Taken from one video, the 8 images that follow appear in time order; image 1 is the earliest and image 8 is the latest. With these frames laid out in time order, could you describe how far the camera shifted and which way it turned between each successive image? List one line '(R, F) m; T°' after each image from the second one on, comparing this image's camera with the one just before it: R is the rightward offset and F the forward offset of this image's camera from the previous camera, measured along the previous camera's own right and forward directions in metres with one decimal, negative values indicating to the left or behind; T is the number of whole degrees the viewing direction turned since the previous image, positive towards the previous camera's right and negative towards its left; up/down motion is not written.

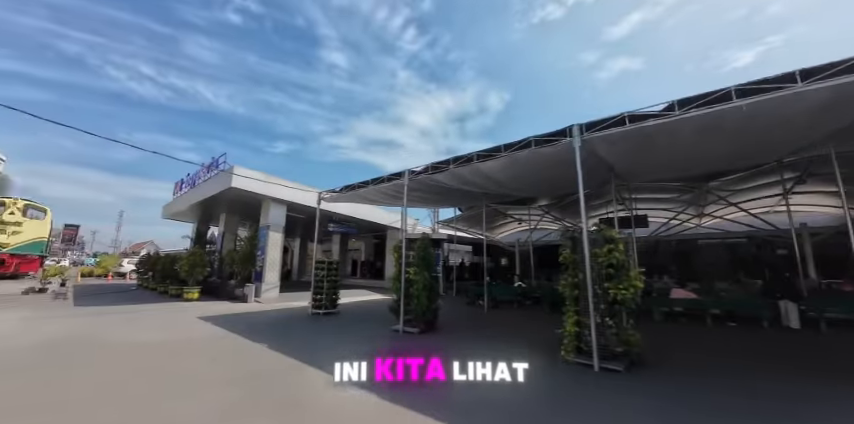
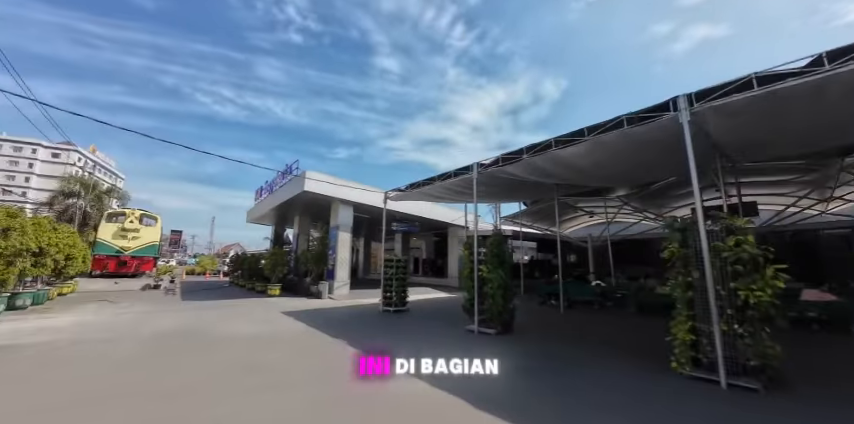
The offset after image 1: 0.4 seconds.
(-0.4, +0.2) m; -10°
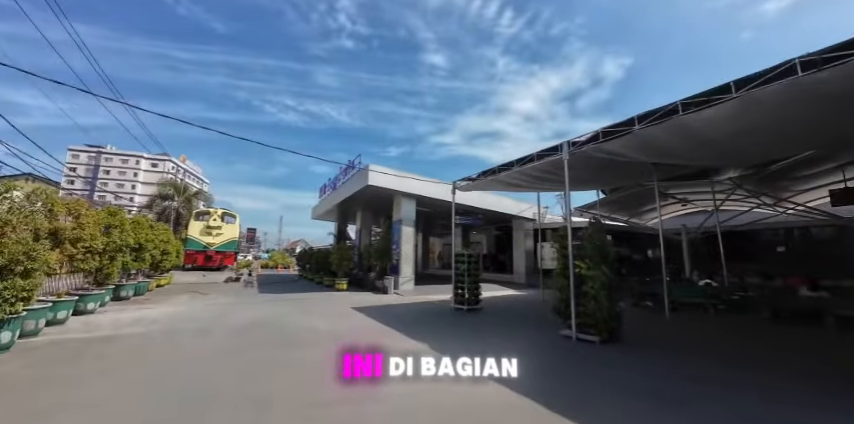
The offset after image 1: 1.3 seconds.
(-0.6, +0.6) m; -9°
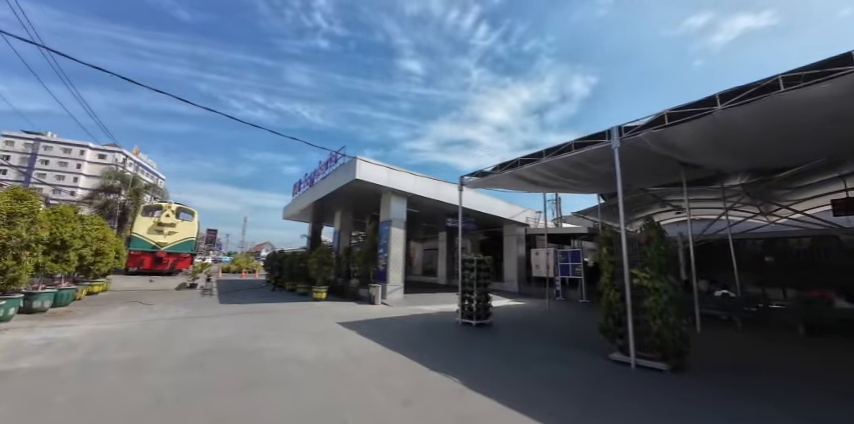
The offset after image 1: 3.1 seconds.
(-0.8, +1.3) m; +5°
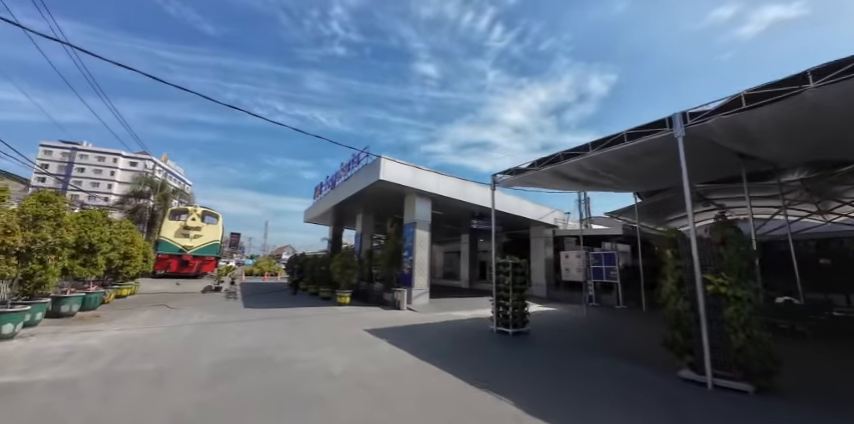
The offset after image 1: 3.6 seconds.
(-0.3, +0.4) m; -3°
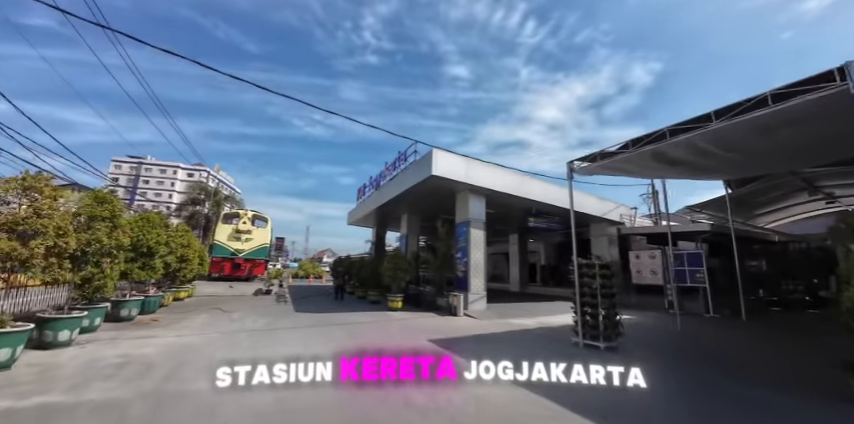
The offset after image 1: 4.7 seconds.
(-0.7, +0.8) m; -6°
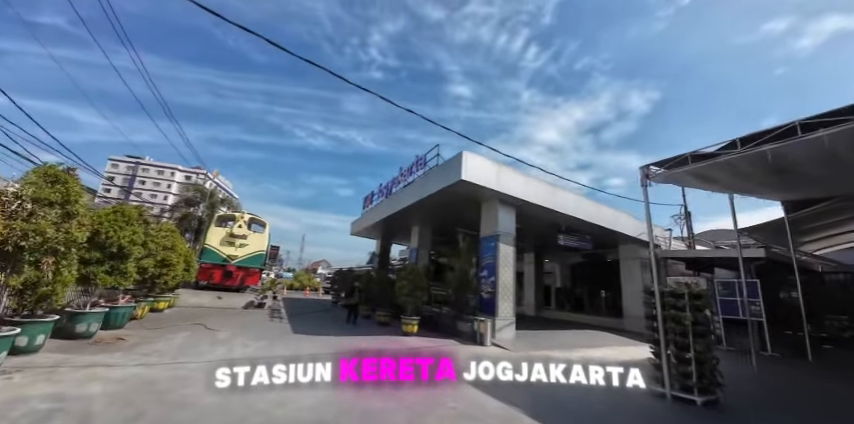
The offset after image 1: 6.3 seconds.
(-0.8, +1.2) m; 0°
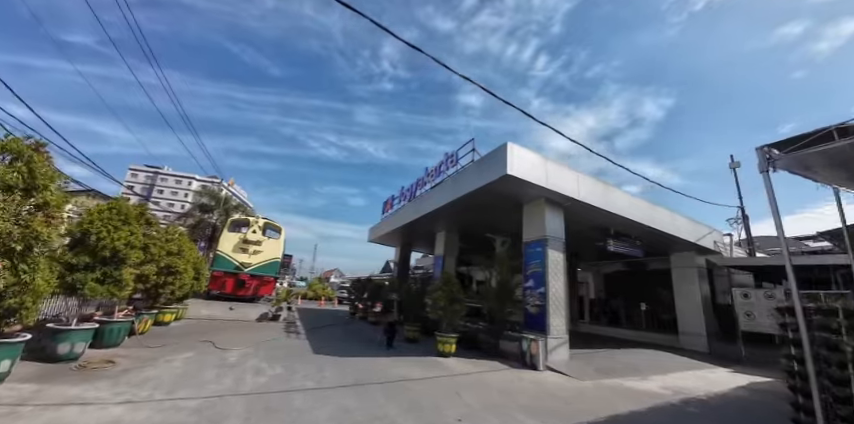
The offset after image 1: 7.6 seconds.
(-0.6, +1.0) m; -2°
